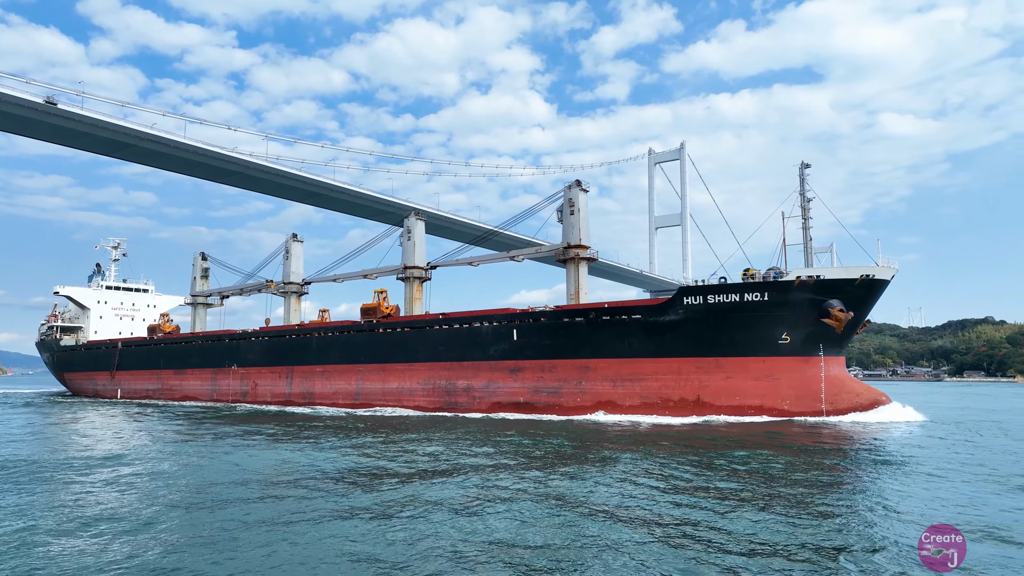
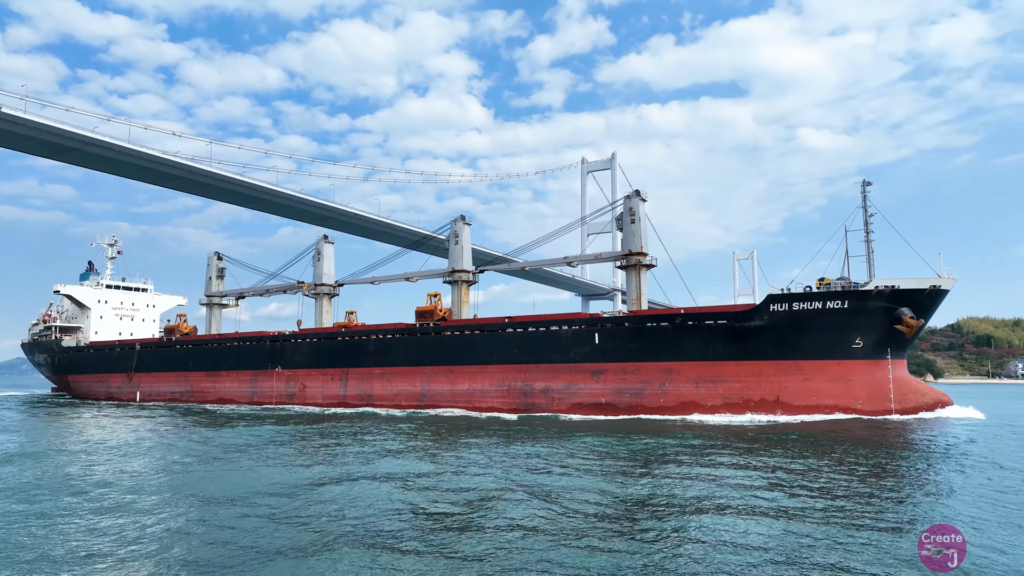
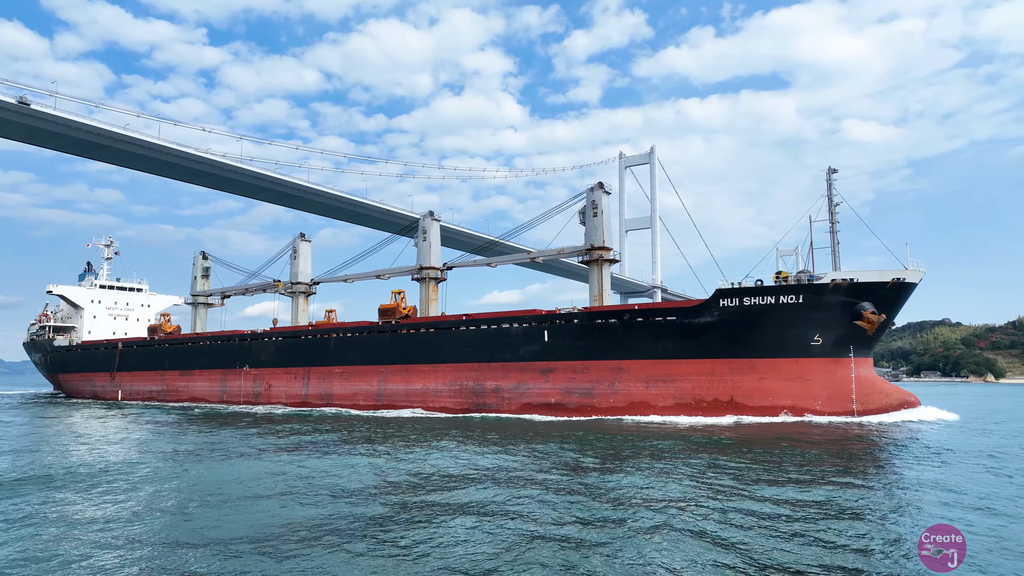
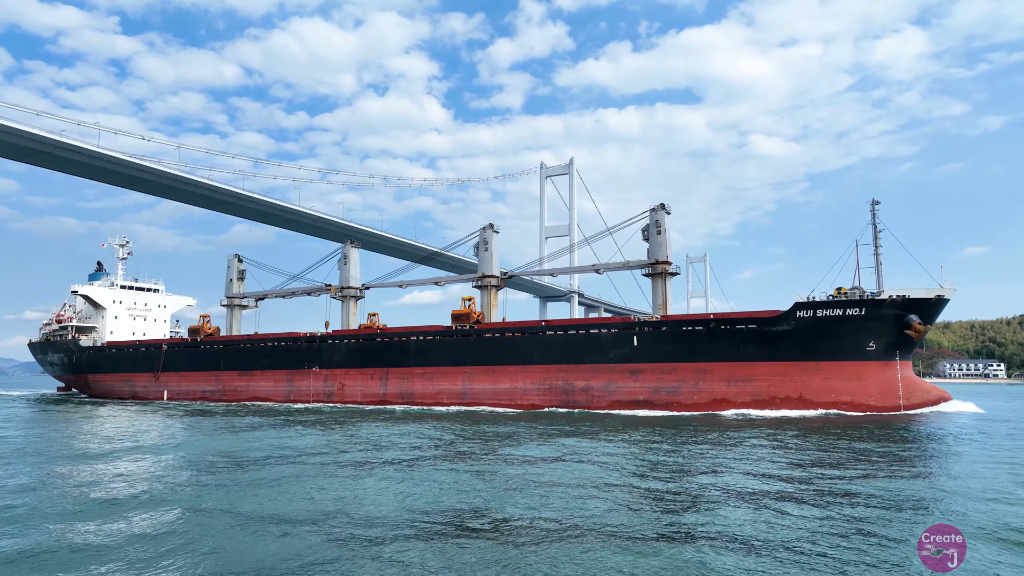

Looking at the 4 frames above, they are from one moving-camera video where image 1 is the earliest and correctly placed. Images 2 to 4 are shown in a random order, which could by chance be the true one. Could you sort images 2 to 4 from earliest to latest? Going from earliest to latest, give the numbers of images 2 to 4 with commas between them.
3, 2, 4
